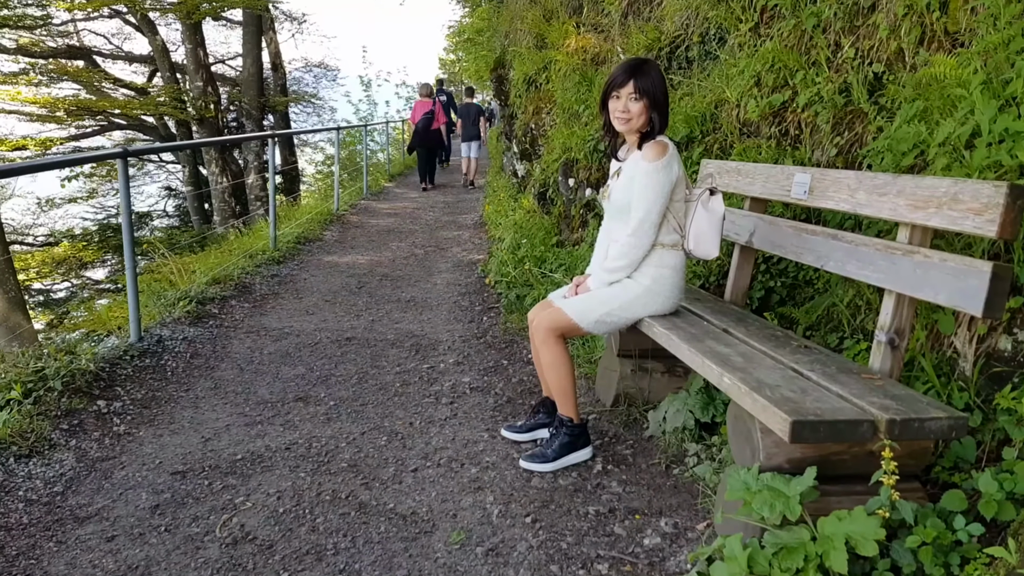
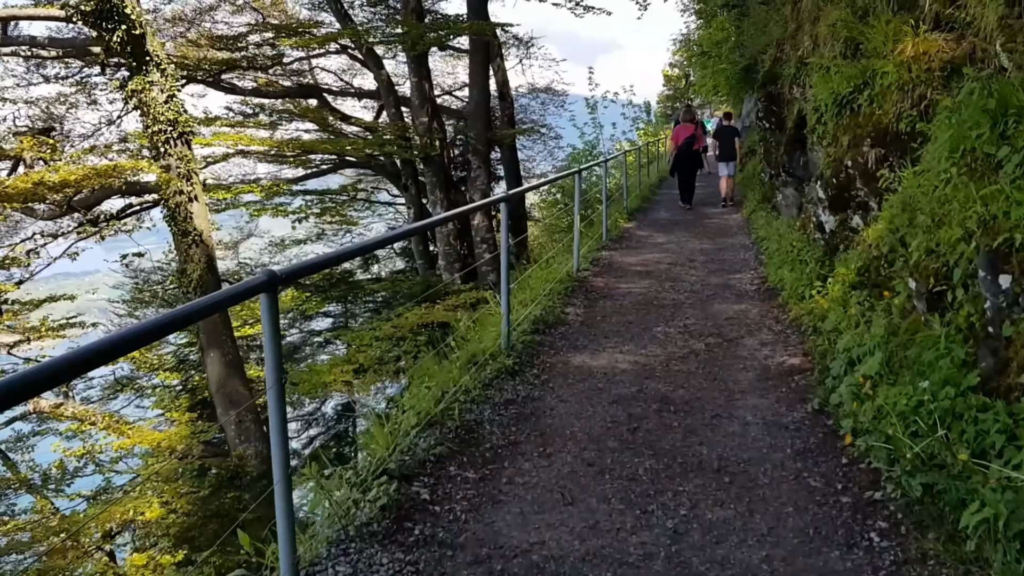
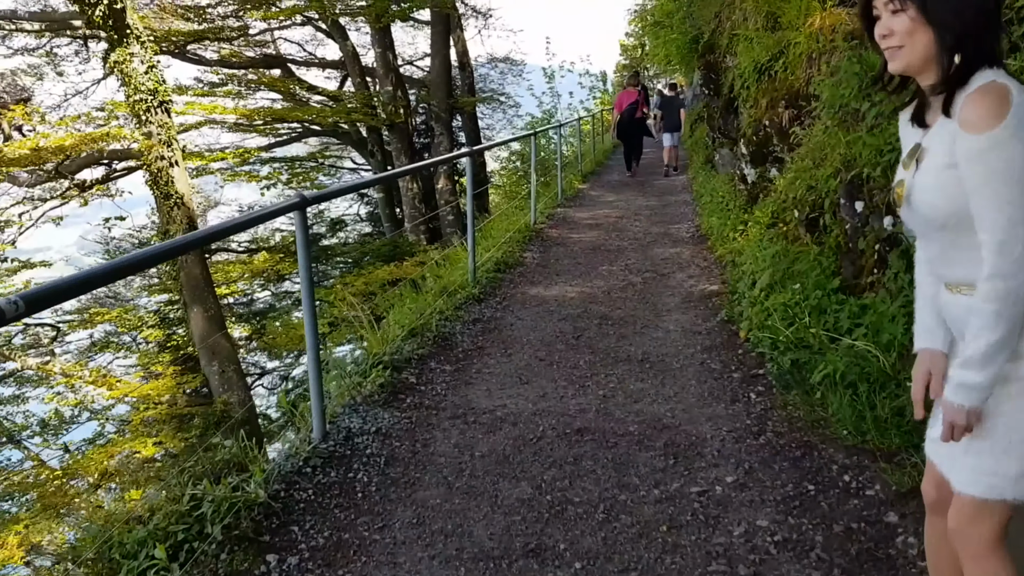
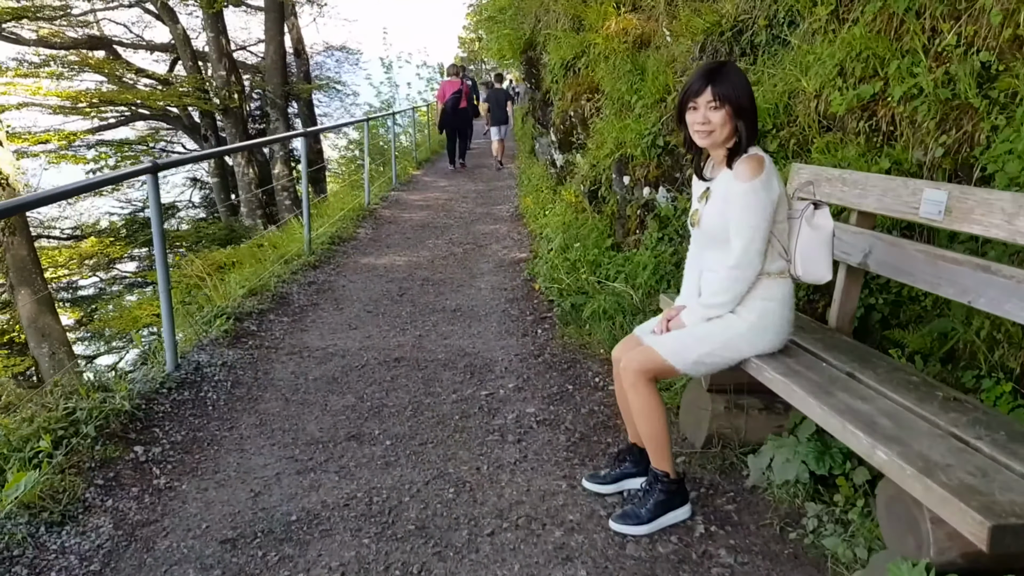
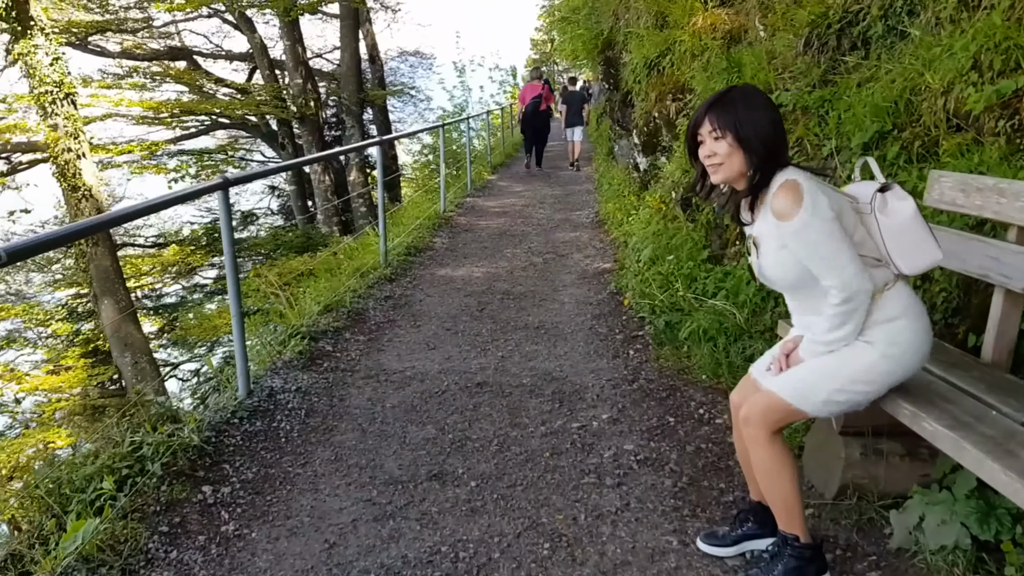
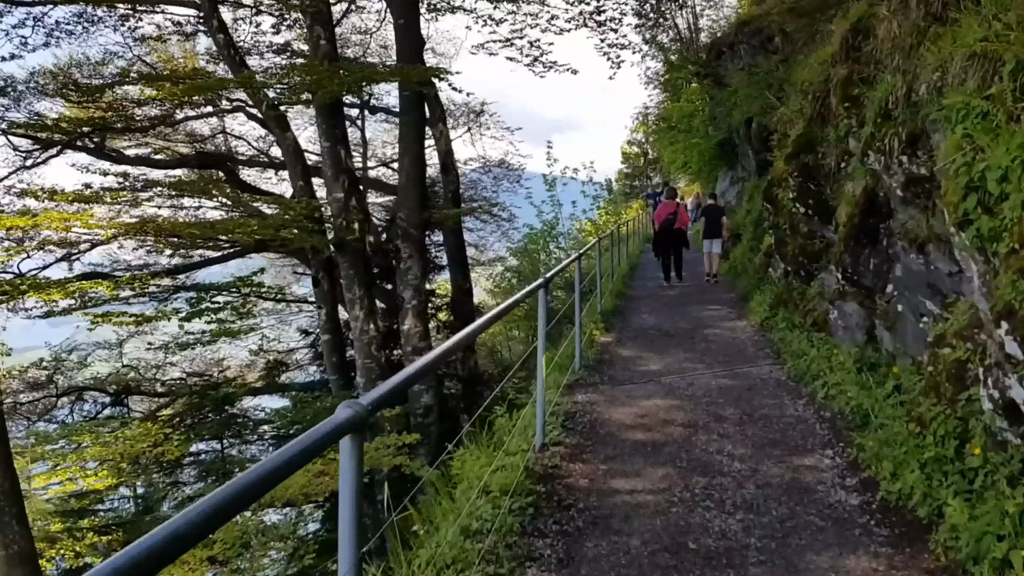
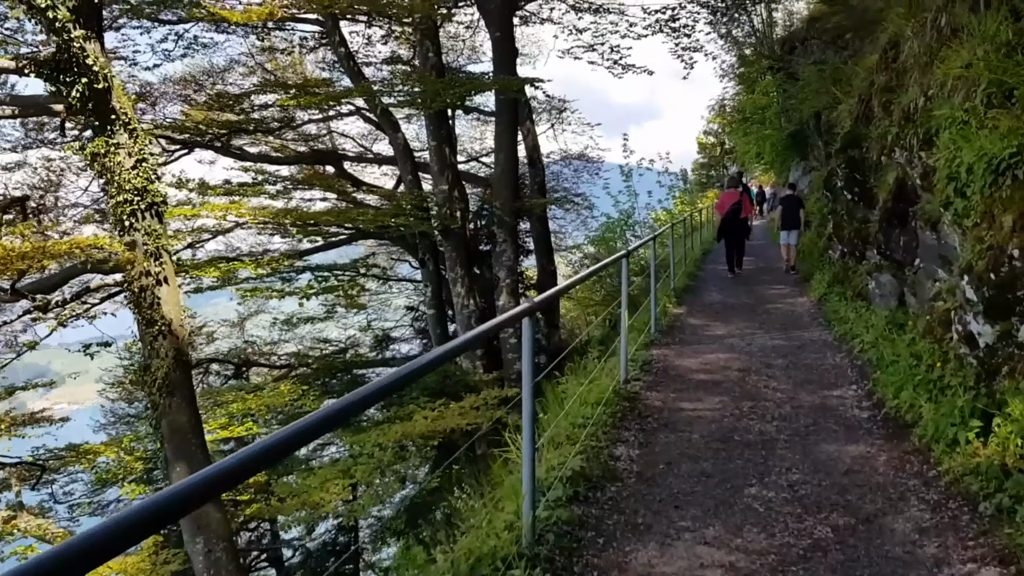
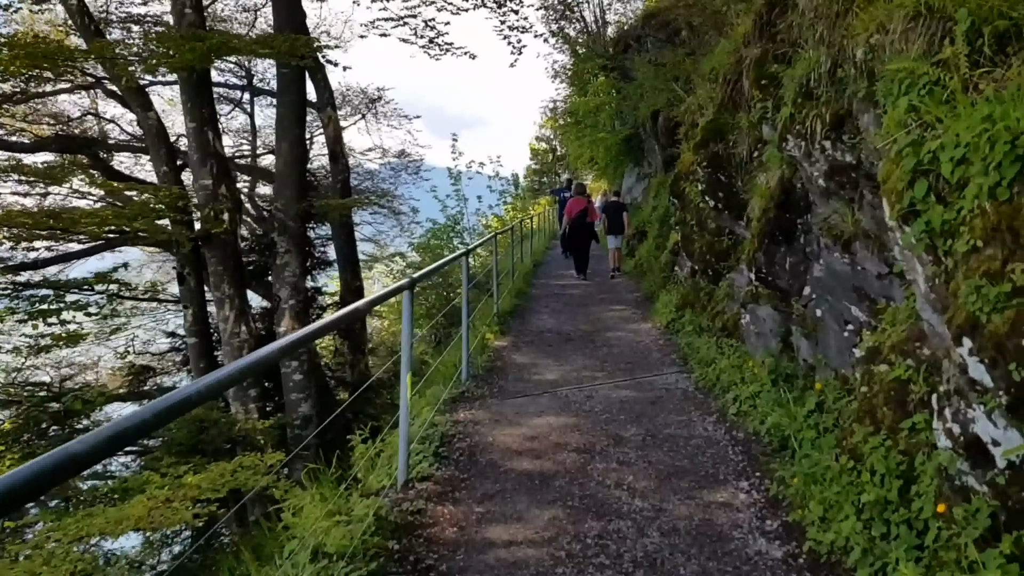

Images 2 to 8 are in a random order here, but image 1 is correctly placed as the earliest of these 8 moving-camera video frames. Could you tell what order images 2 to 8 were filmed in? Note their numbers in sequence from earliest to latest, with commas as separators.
4, 5, 3, 2, 7, 6, 8
